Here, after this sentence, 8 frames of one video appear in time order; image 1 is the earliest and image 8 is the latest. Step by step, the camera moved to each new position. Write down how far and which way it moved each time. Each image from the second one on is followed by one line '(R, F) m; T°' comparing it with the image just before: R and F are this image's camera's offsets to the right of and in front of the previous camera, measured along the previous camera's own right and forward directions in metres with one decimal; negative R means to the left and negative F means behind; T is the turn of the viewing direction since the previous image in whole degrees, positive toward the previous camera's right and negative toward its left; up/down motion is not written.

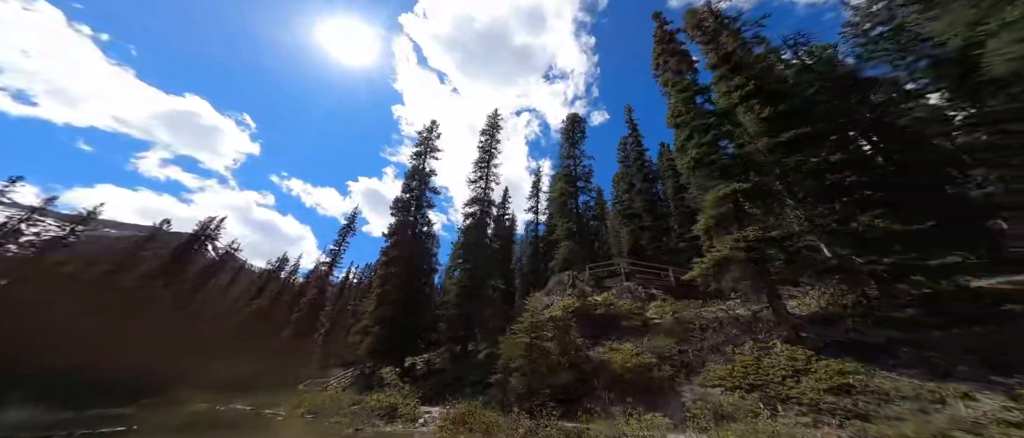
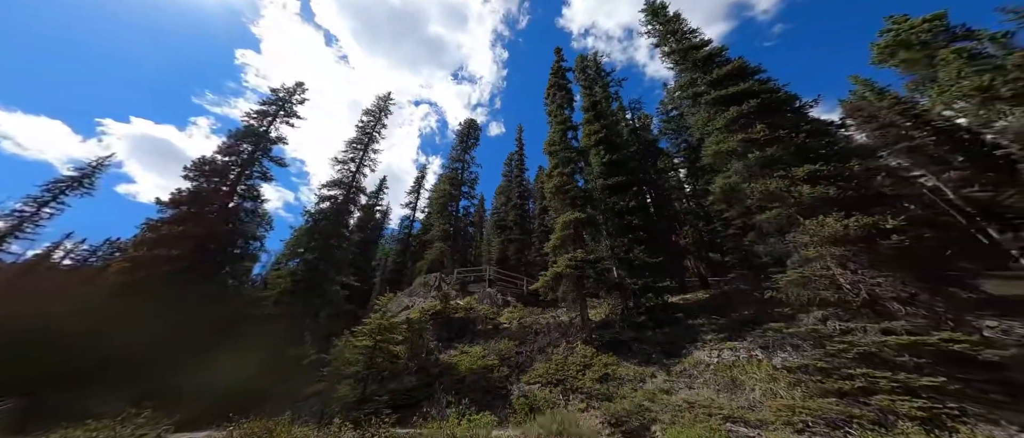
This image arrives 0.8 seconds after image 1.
(+6.1, -4.5) m; +23°
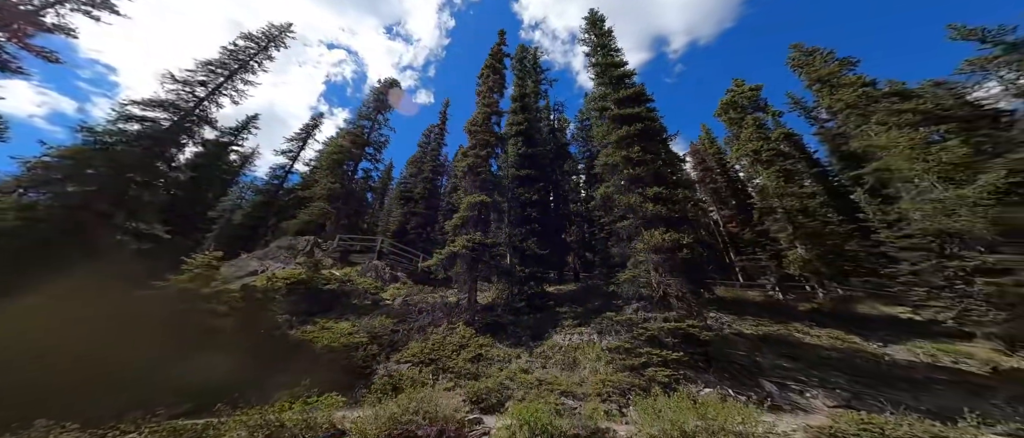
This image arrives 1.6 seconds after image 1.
(+3.8, -0.3) m; +18°
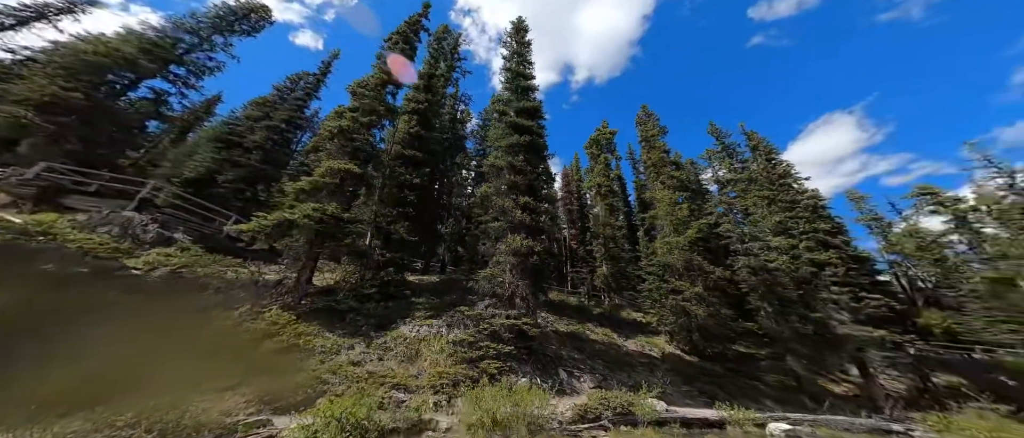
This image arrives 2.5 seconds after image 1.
(+1.2, 0.0) m; +23°
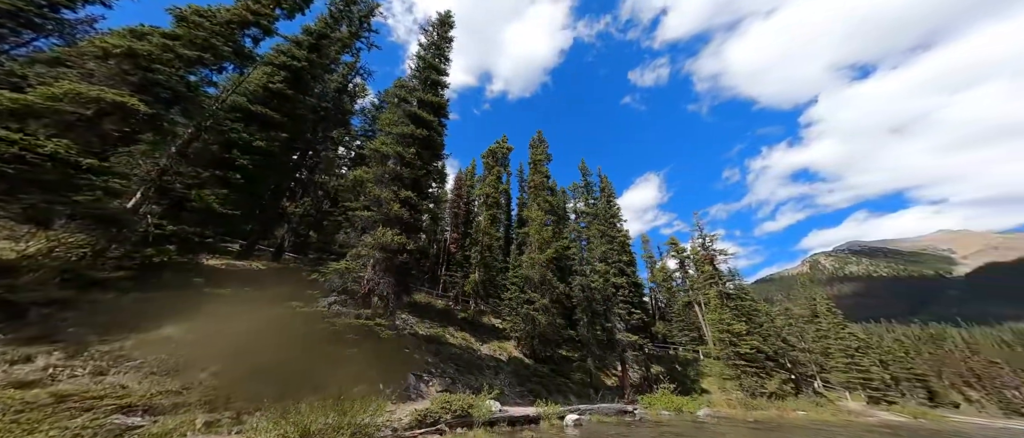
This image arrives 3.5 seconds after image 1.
(+0.2, -0.1) m; +22°
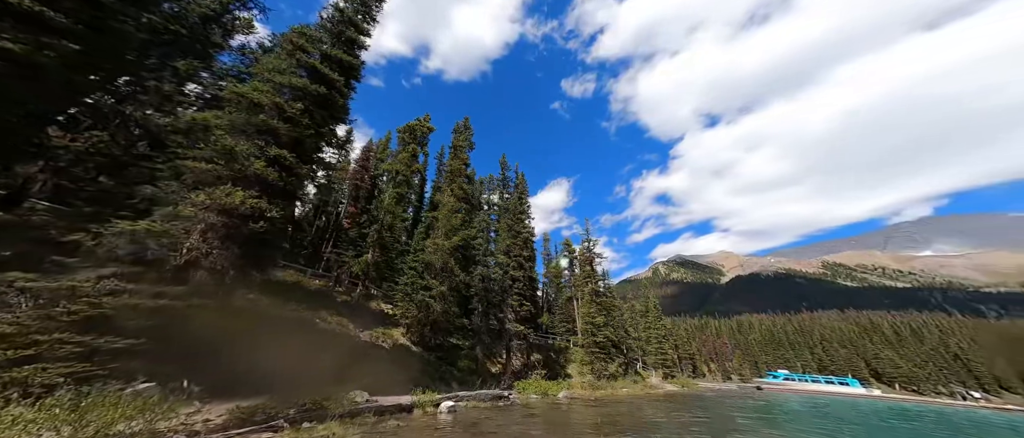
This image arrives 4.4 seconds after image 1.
(+0.1, 0.0) m; +16°
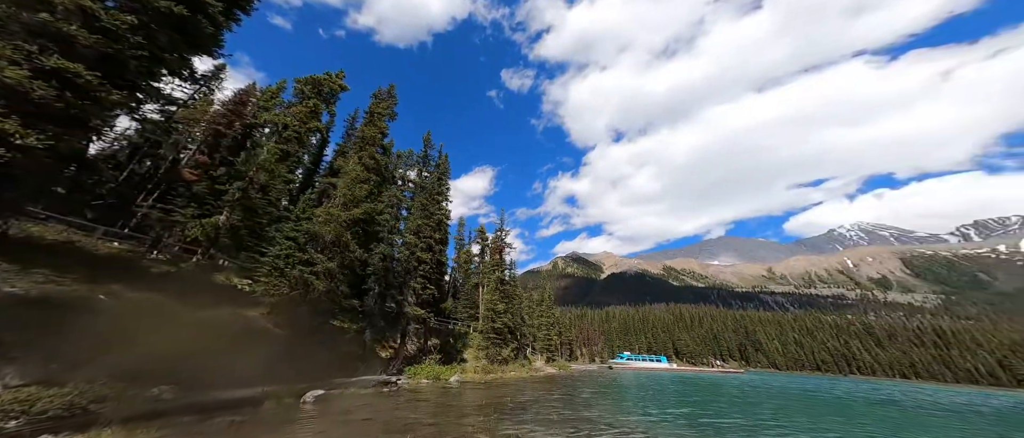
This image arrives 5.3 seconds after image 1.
(0.0, 0.0) m; +16°
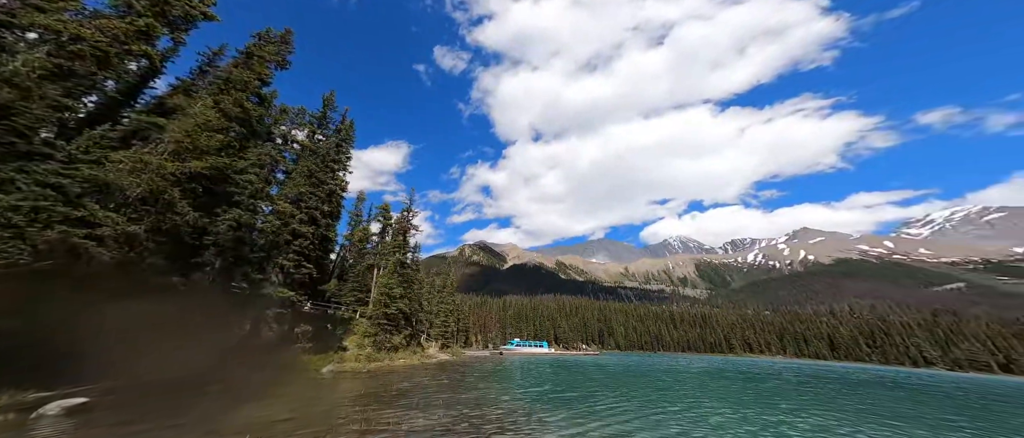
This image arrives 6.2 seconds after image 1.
(0.0, 0.0) m; +18°
